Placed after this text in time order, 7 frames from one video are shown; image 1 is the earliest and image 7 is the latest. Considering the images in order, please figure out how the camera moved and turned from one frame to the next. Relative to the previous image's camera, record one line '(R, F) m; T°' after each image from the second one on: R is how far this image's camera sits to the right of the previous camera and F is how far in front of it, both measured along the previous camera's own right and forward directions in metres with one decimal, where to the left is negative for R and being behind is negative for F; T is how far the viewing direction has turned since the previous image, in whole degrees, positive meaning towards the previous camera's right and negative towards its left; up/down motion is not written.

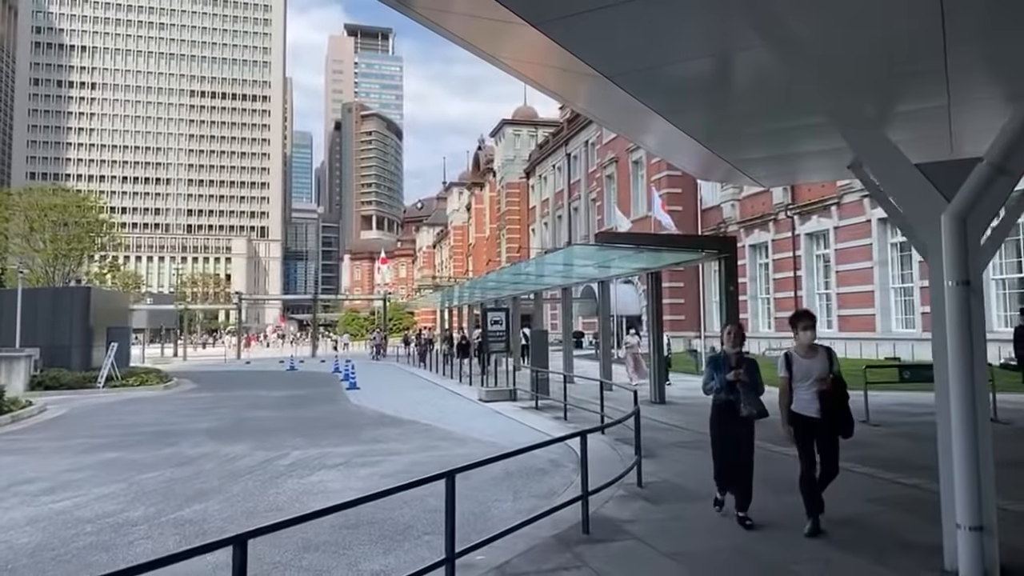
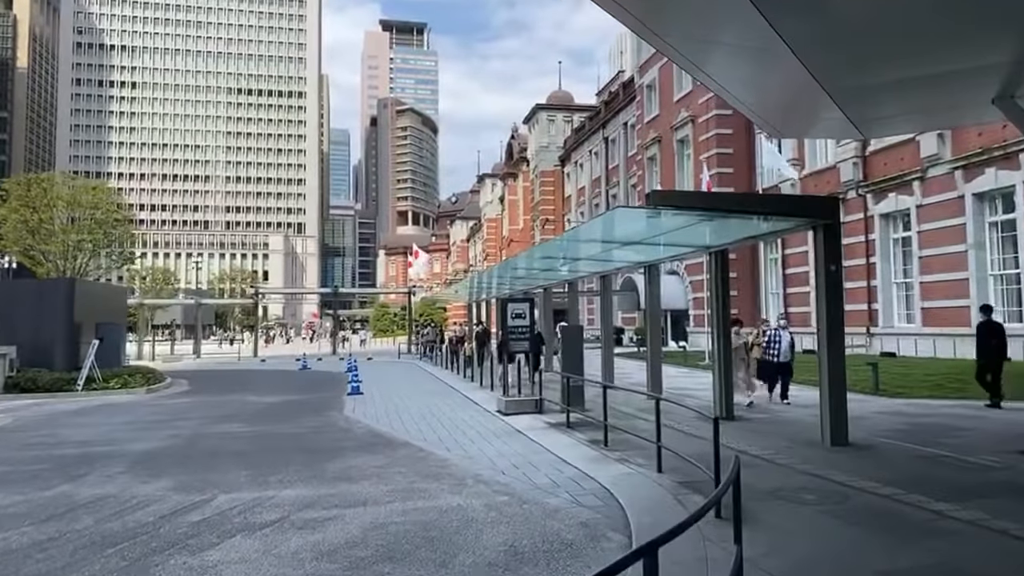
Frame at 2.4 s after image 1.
(+0.2, +3.7) m; -3°
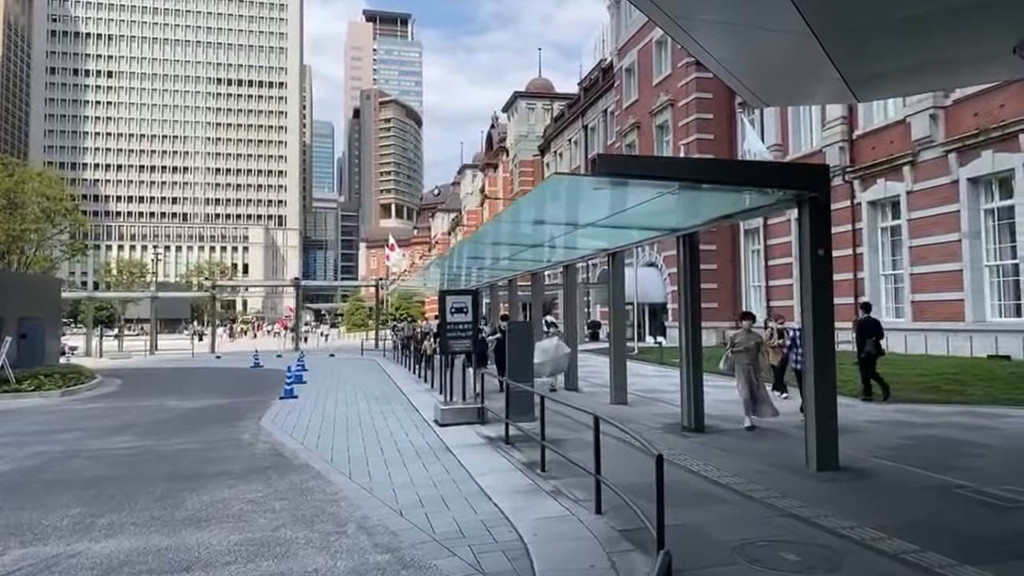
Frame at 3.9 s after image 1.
(+0.9, +2.1) m; +1°
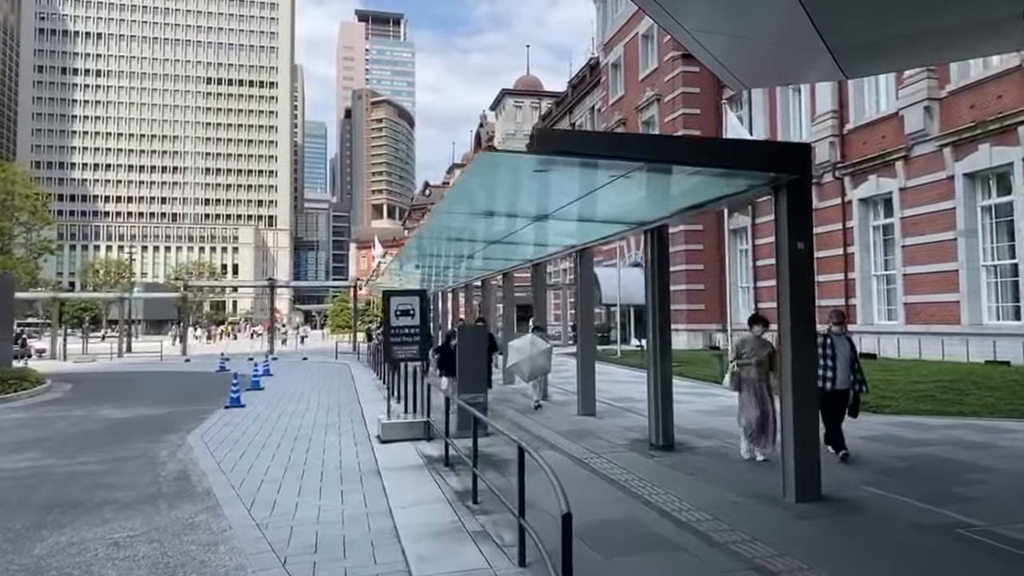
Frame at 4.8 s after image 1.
(+0.7, +1.3) m; 0°
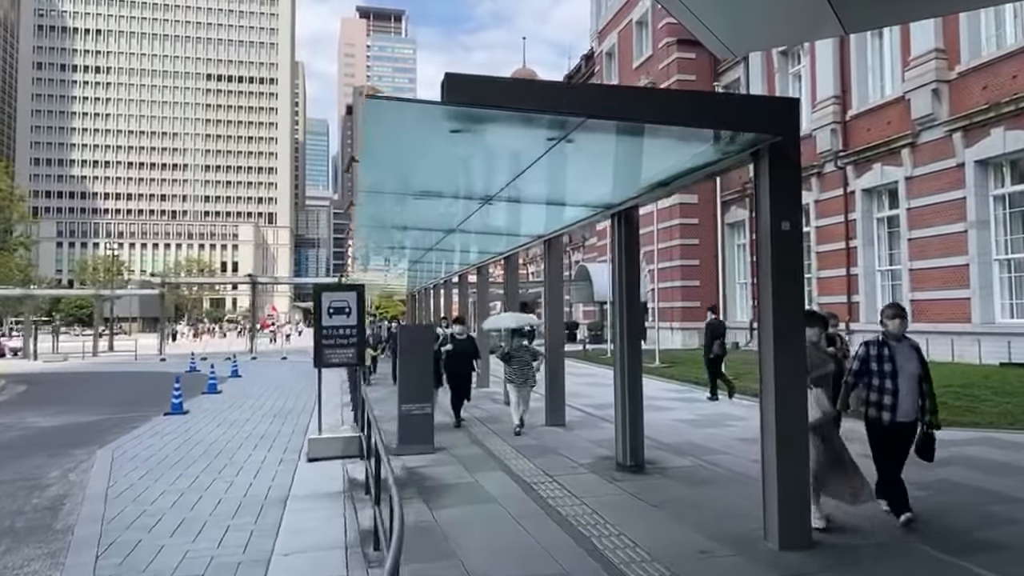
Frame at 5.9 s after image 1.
(+0.7, +1.5) m; 0°
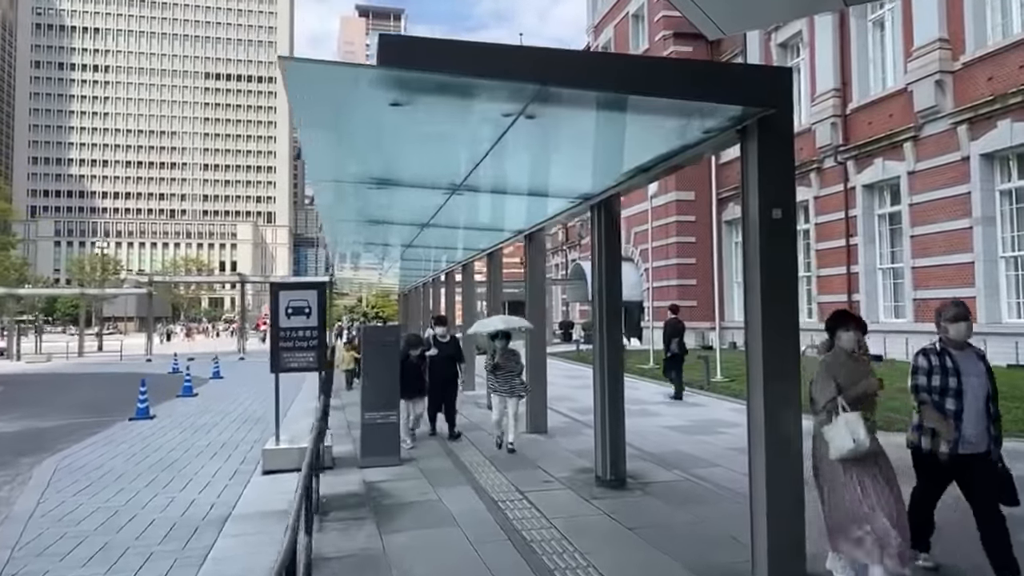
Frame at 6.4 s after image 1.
(+0.4, +0.8) m; 0°
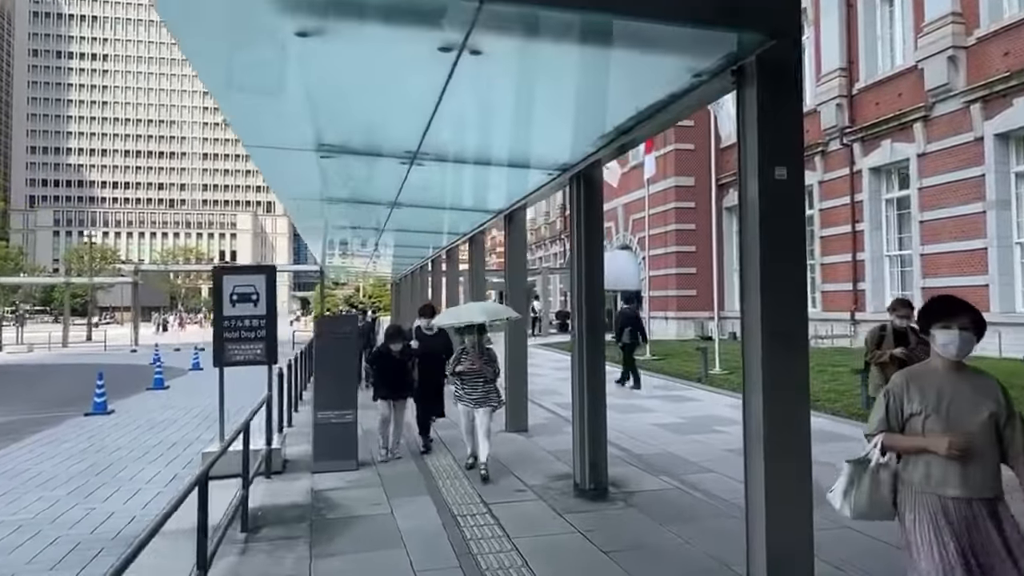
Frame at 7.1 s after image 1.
(+0.4, +1.0) m; 0°
